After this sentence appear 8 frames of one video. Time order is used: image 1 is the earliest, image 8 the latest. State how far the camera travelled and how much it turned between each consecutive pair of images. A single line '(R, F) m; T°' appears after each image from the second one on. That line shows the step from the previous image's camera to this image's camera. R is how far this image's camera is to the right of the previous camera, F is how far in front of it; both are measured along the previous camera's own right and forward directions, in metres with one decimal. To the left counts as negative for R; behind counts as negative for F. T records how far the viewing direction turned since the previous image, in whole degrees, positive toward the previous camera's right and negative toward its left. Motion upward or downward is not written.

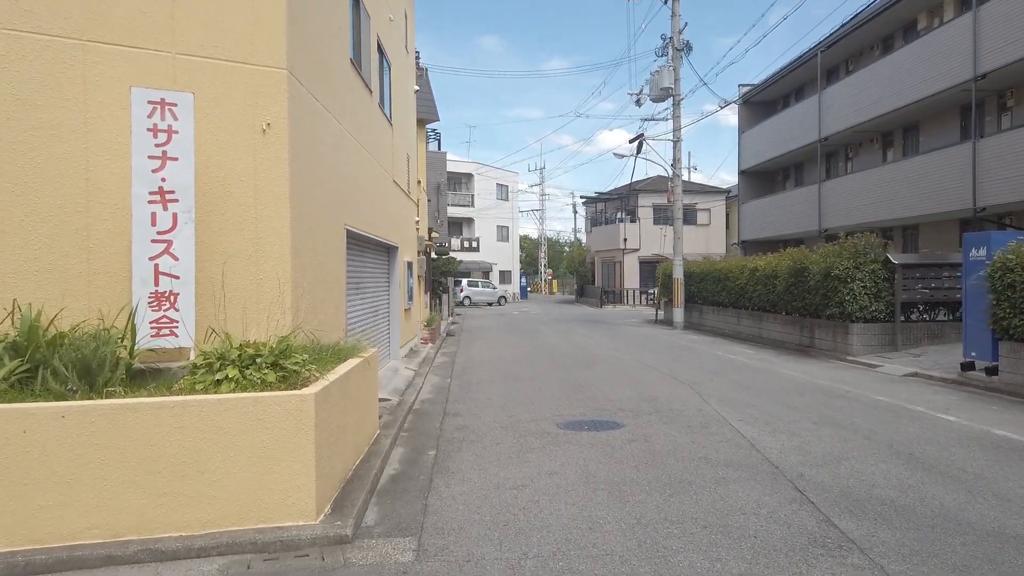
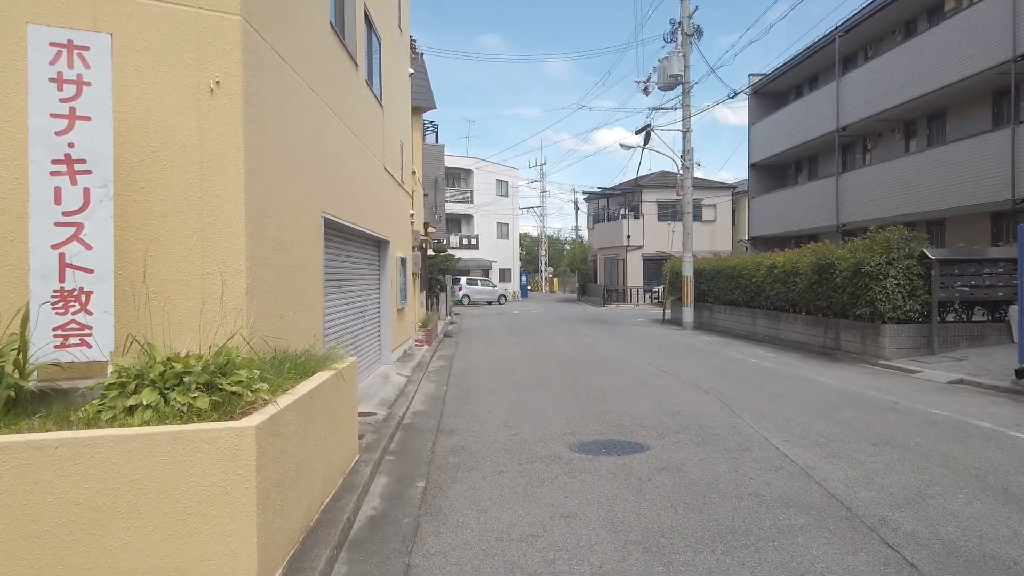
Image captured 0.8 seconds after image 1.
(0.0, +1.2) m; 0°
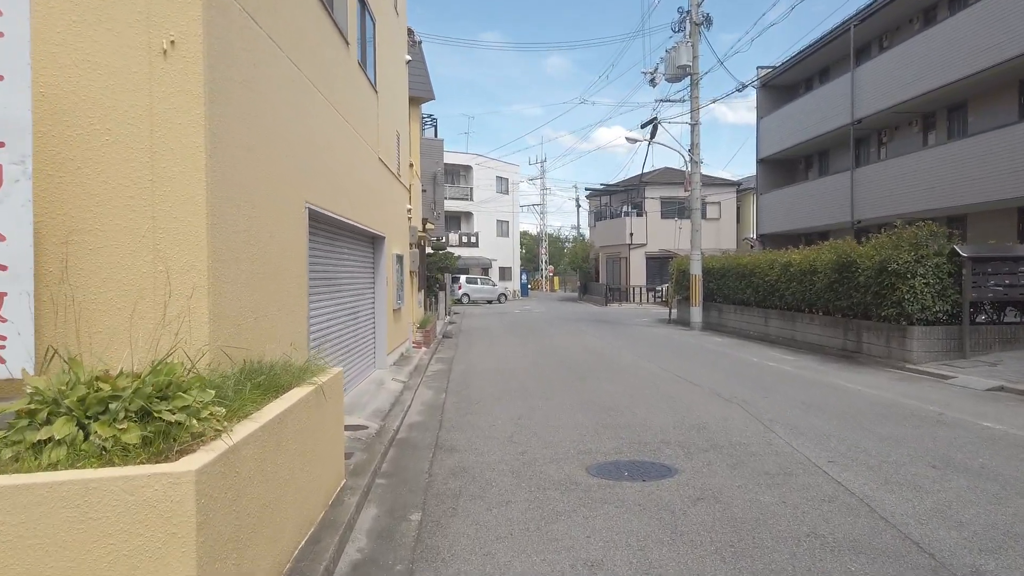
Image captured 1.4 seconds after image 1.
(-0.1, +0.8) m; 0°
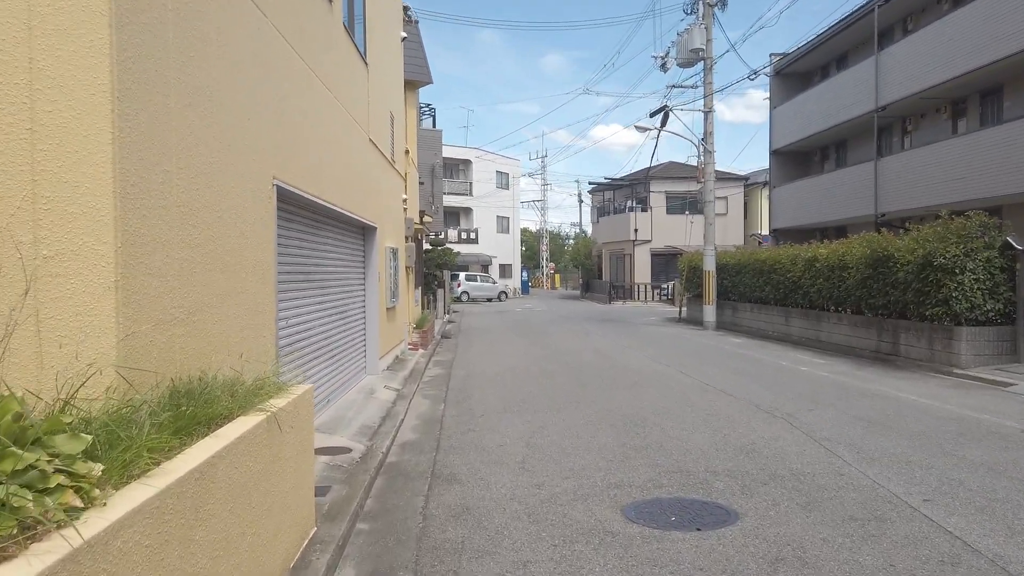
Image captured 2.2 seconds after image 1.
(-0.1, +1.2) m; 0°
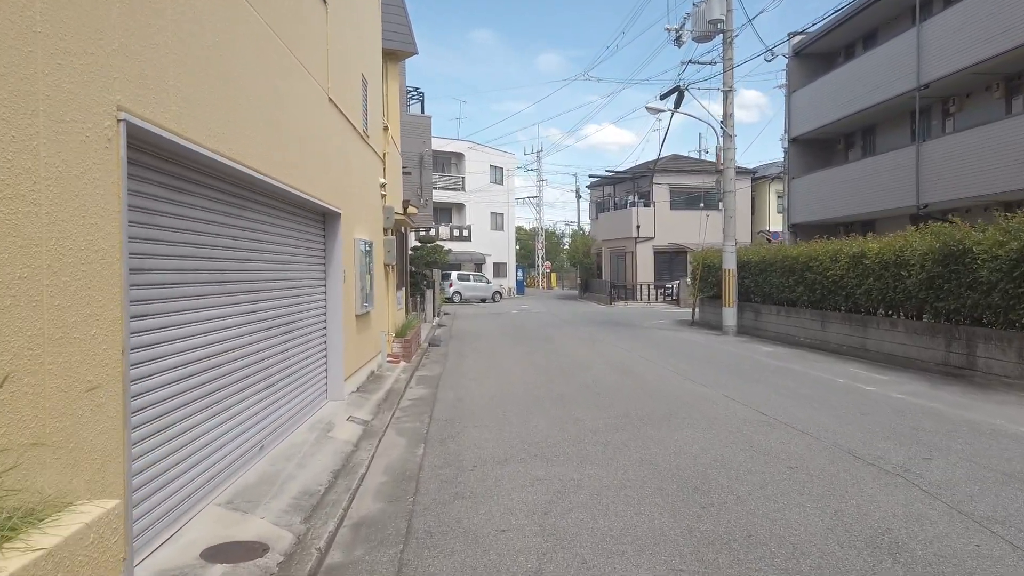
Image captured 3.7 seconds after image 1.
(-0.1, +2.2) m; +1°
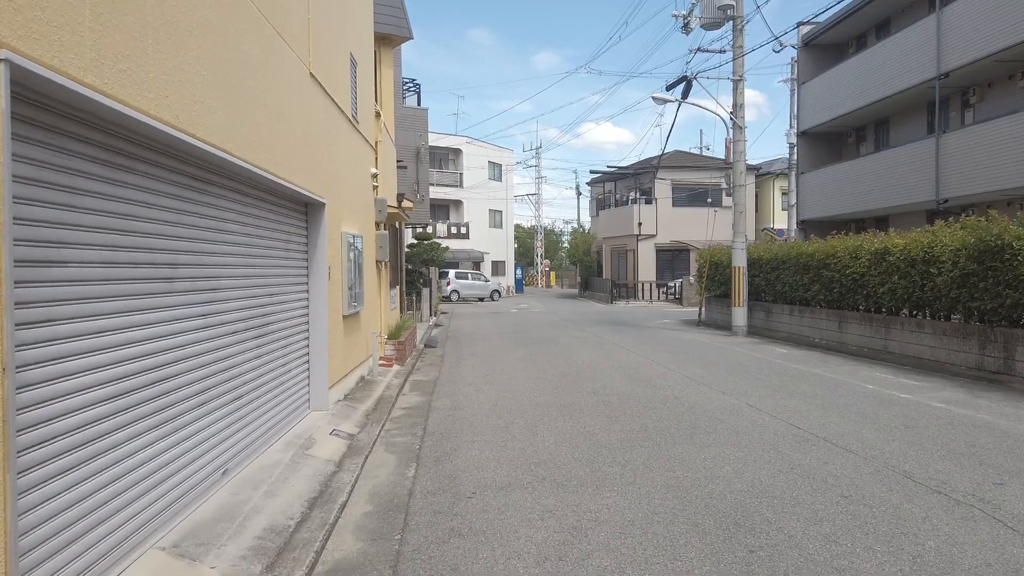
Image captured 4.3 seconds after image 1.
(-0.1, +0.8) m; 0°
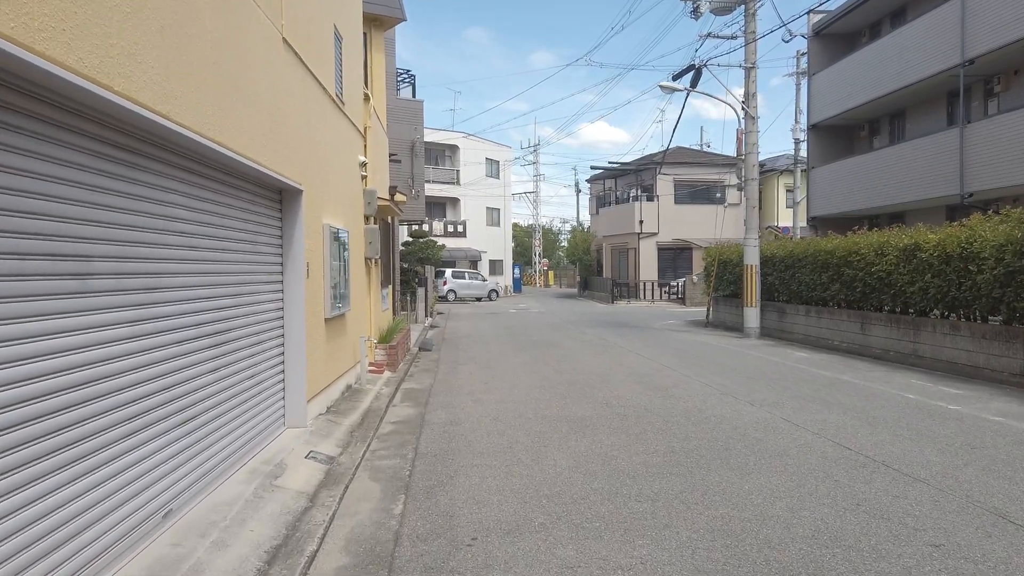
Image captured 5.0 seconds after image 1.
(-0.1, +0.9) m; 0°
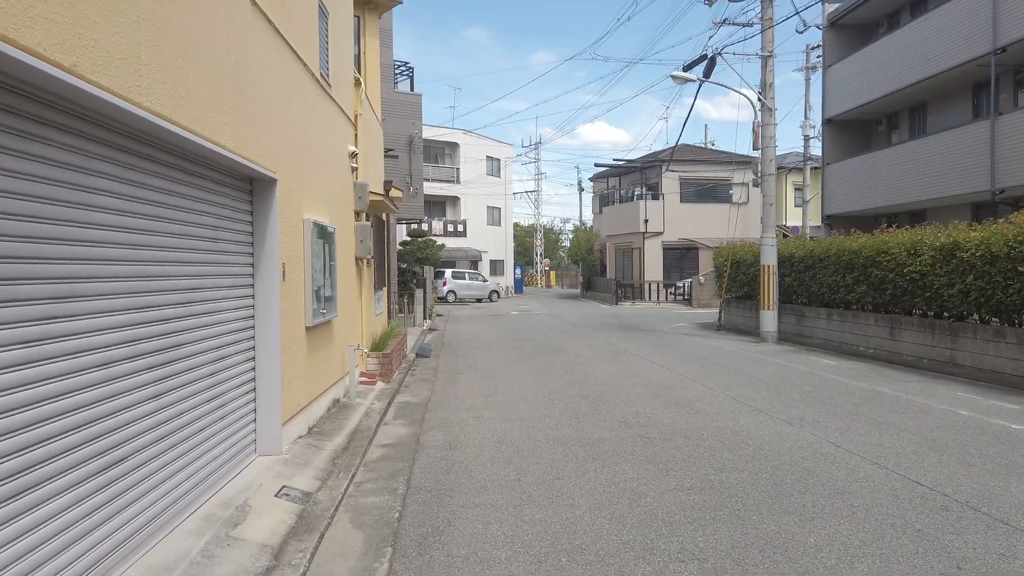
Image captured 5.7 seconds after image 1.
(-0.1, +0.9) m; 0°
